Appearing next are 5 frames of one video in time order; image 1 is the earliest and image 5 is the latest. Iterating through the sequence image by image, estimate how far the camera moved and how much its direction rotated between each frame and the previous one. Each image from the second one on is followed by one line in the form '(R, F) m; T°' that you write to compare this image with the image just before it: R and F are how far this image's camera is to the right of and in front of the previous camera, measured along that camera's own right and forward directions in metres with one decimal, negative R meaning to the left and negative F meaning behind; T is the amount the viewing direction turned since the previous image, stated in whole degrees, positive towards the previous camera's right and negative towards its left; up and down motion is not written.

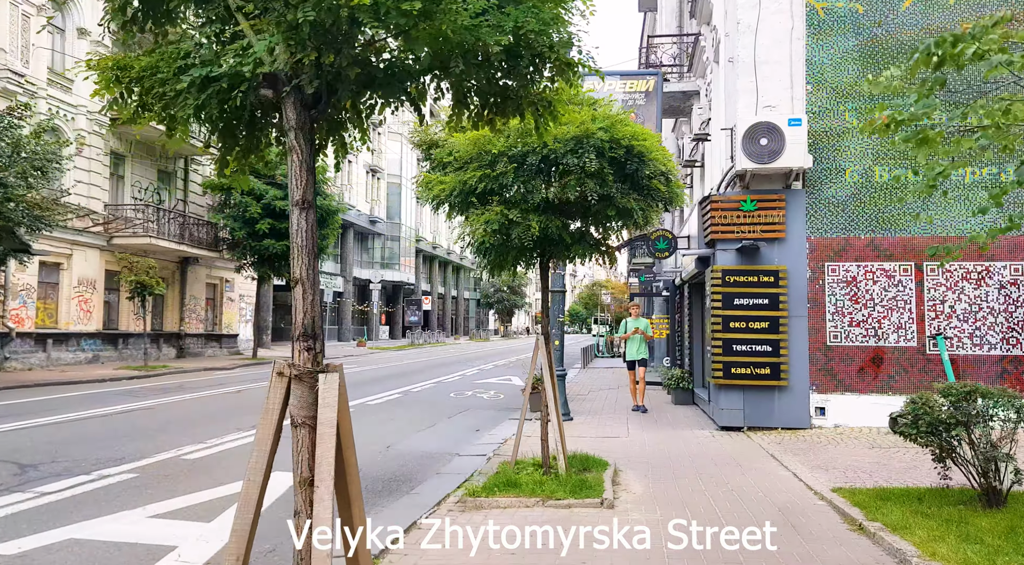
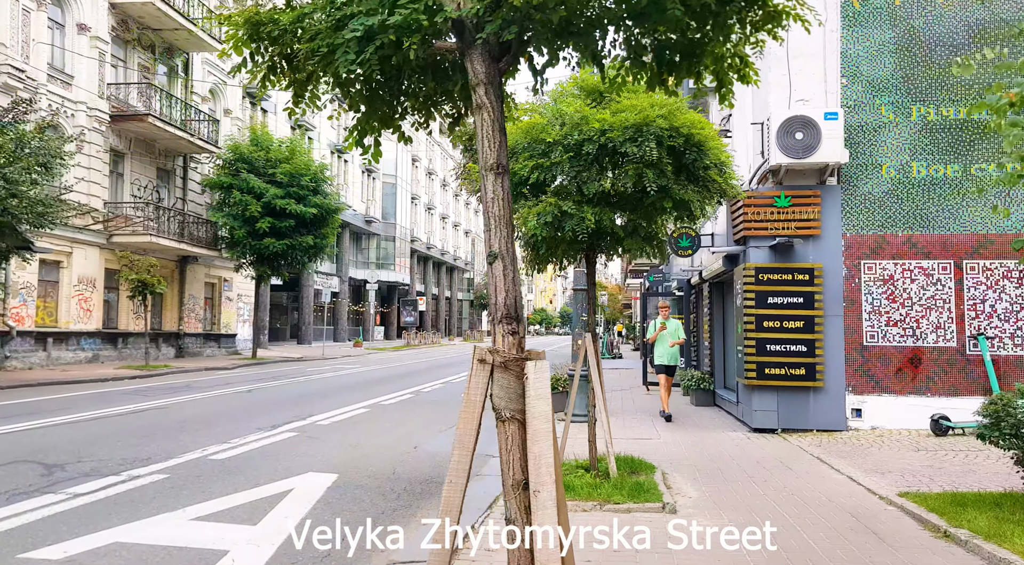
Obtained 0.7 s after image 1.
(-0.5, +0.3) m; +1°
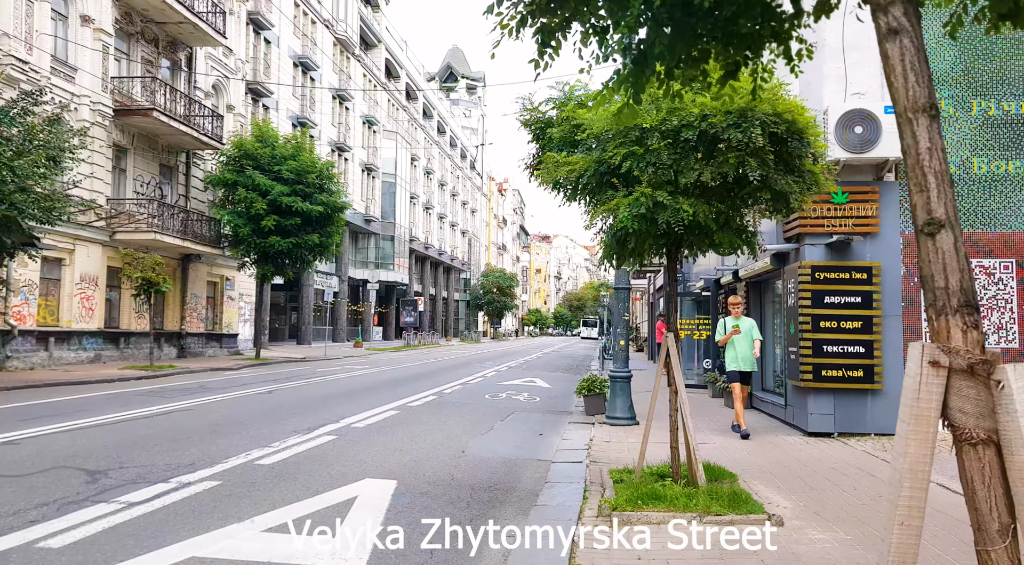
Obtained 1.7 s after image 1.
(-0.7, +0.4) m; +1°
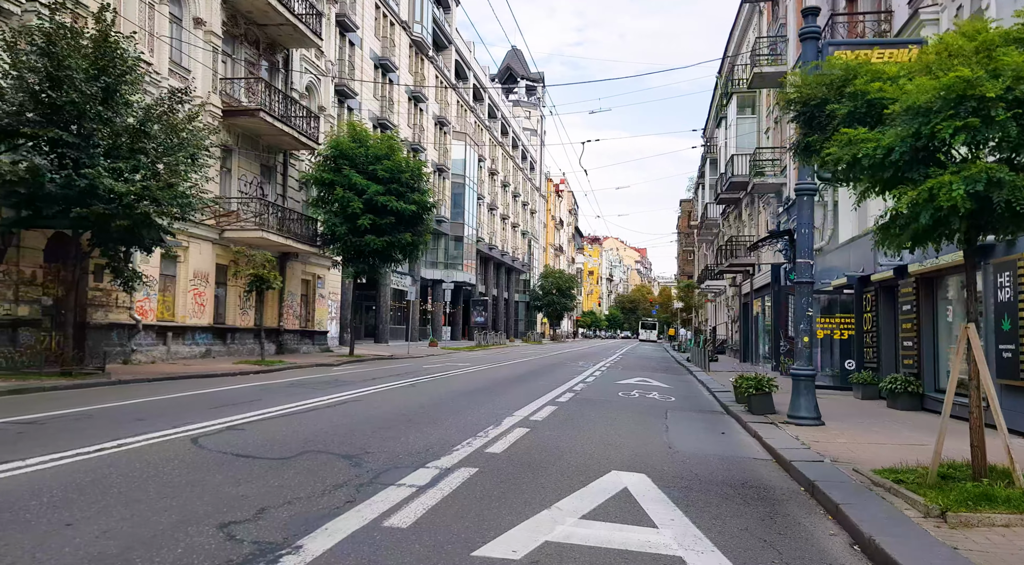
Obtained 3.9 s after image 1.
(-1.9, +0.1) m; -4°
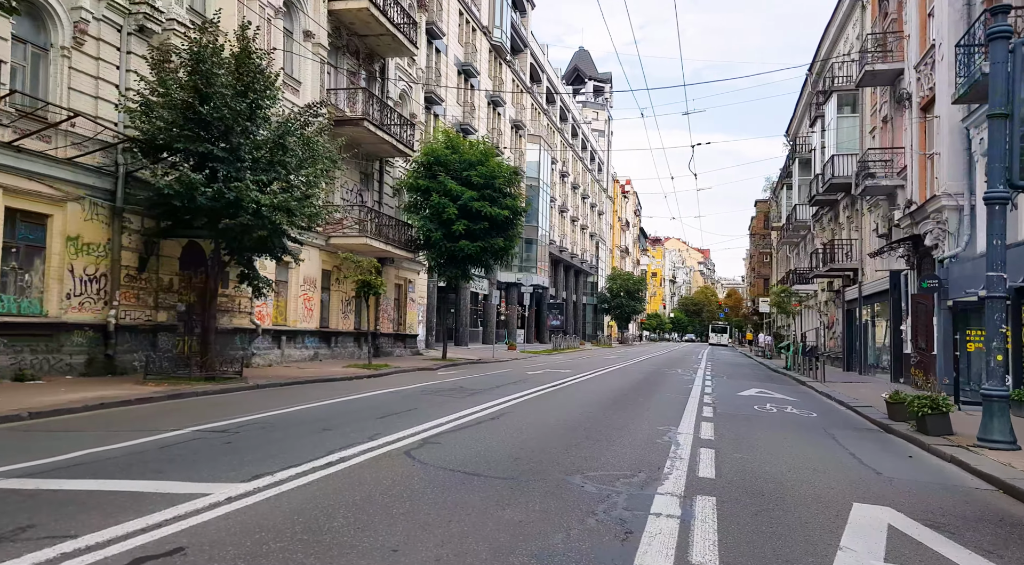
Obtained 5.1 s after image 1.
(-1.6, +0.1) m; -5°
